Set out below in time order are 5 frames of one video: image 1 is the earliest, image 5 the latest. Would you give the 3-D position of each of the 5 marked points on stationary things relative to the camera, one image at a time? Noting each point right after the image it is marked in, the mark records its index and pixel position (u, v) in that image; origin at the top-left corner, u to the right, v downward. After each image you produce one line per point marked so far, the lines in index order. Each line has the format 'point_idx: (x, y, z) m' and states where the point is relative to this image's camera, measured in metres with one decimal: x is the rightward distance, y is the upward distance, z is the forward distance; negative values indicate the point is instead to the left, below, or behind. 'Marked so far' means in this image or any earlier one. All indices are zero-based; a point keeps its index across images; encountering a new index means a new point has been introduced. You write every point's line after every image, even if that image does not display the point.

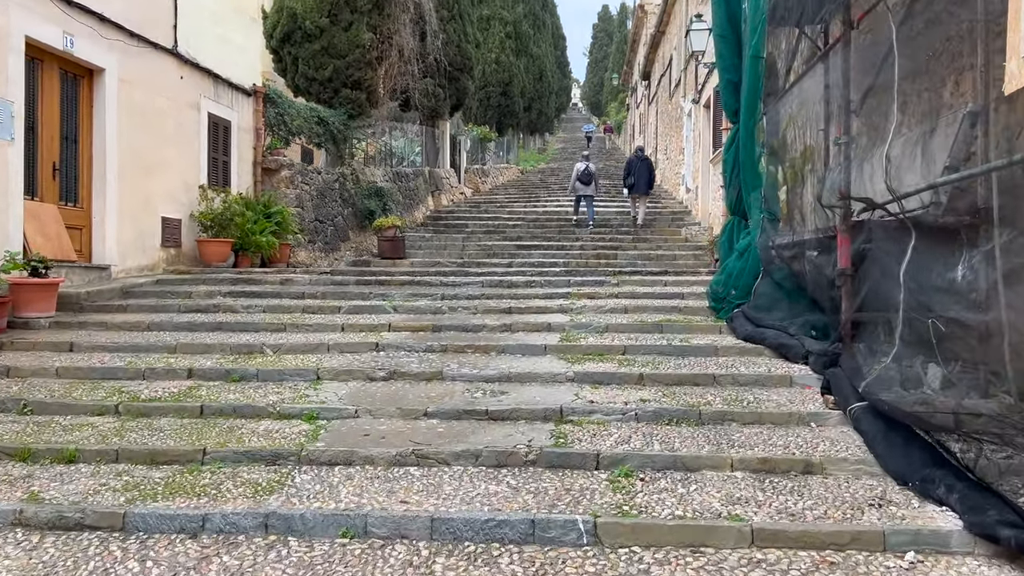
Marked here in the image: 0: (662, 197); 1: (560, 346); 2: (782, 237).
0: (+3.2, +1.9, +17.4) m
1: (+0.3, -0.4, +4.9) m
2: (+1.7, +0.3, +5.0) m
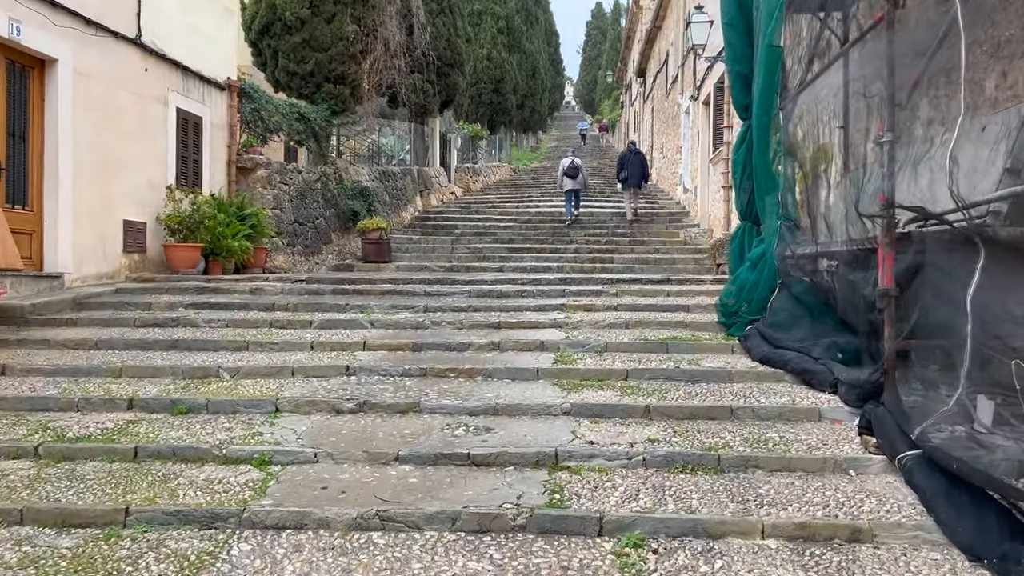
0: (+3.0, +1.9, +16.9) m
1: (+0.2, -0.4, +4.4) m
2: (+1.6, +0.2, +4.5) m
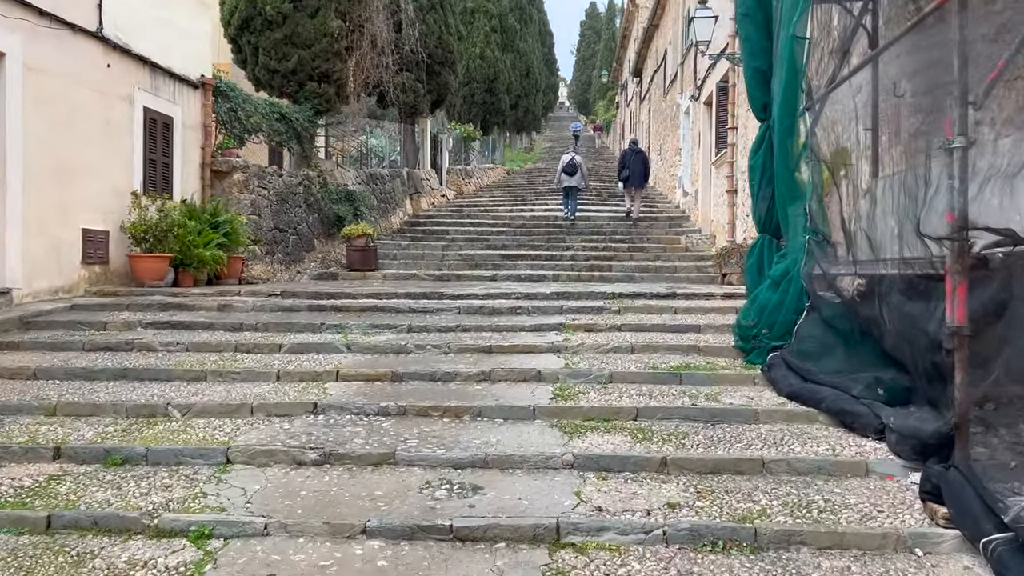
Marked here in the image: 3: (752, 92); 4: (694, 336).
0: (+2.9, +1.7, +16.3) m
1: (+0.2, -0.6, +3.8) m
2: (+1.6, +0.1, +3.9) m
3: (+1.5, +1.2, +5.1) m
4: (+1.2, -0.3, +5.2) m
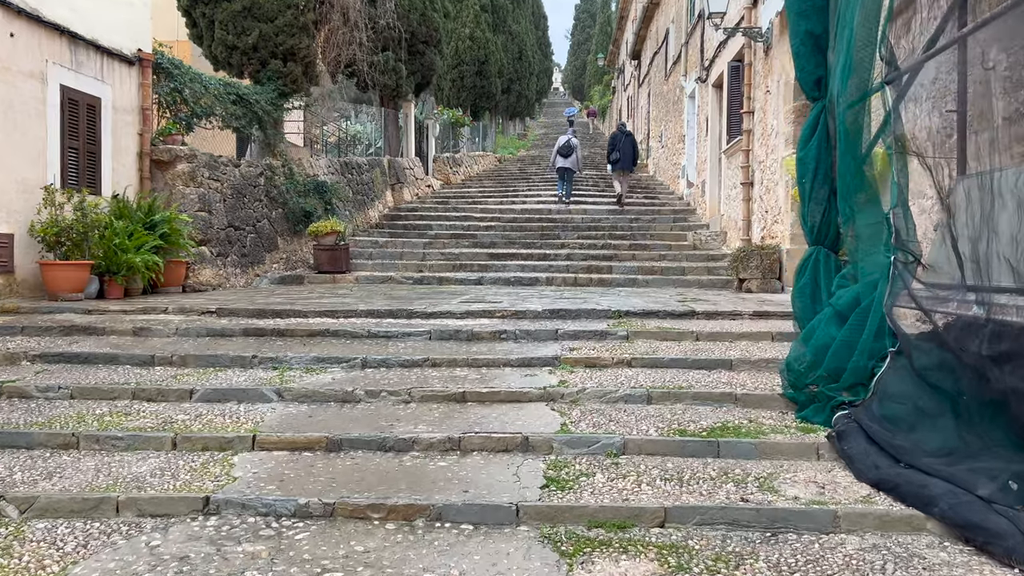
0: (+2.7, +1.8, +15.2) m
1: (+0.1, -0.7, +2.7) m
2: (+1.5, 0.0, +2.8) m
3: (+1.4, +1.1, +4.0) m
4: (+1.1, -0.4, +4.1) m
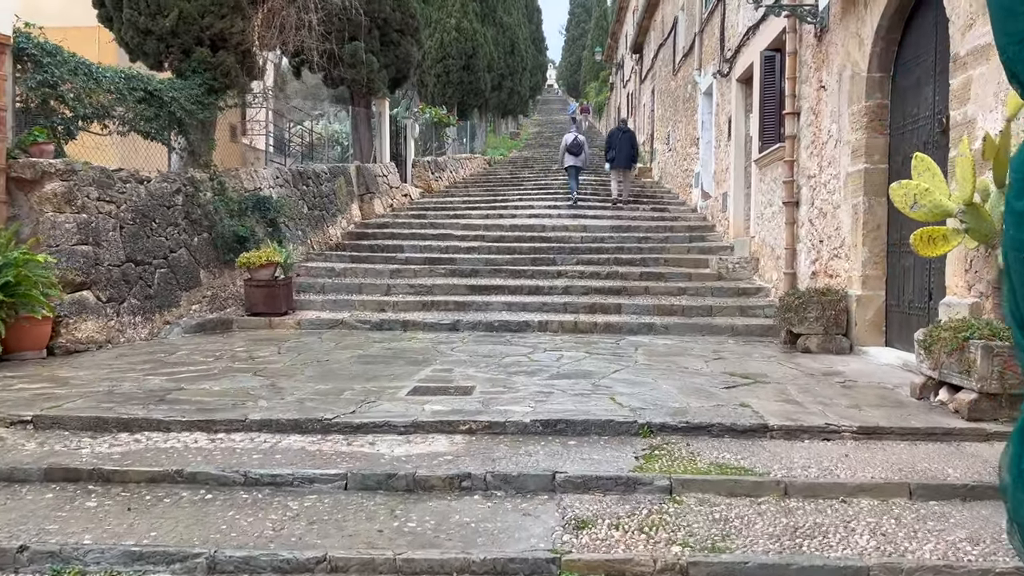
0: (+2.5, +1.4, +13.3) m
1: (0.0, -1.2, +0.8) m
2: (+1.4, -0.5, +0.9) m
3: (+1.3, +0.7, +2.1) m
4: (+1.0, -0.9, +2.2) m
